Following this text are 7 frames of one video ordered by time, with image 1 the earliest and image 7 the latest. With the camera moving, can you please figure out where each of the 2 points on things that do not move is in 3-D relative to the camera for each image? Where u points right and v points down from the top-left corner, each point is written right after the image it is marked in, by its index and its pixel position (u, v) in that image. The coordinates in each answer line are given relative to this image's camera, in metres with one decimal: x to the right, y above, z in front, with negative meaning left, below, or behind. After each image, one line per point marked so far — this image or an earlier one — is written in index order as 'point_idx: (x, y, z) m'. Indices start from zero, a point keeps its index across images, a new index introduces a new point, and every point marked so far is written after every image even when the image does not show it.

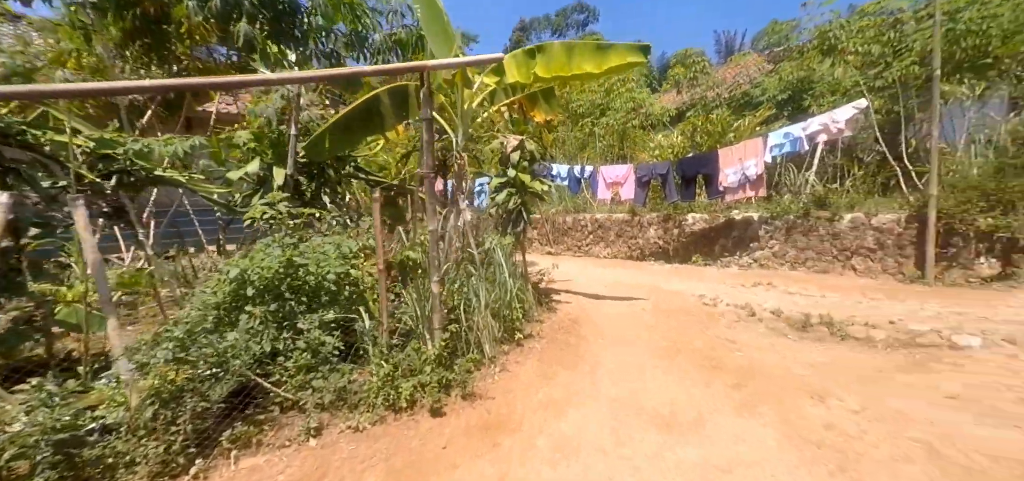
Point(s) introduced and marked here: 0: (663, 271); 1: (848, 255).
0: (+2.9, -0.6, +8.5) m
1: (+5.0, -0.2, +6.7) m
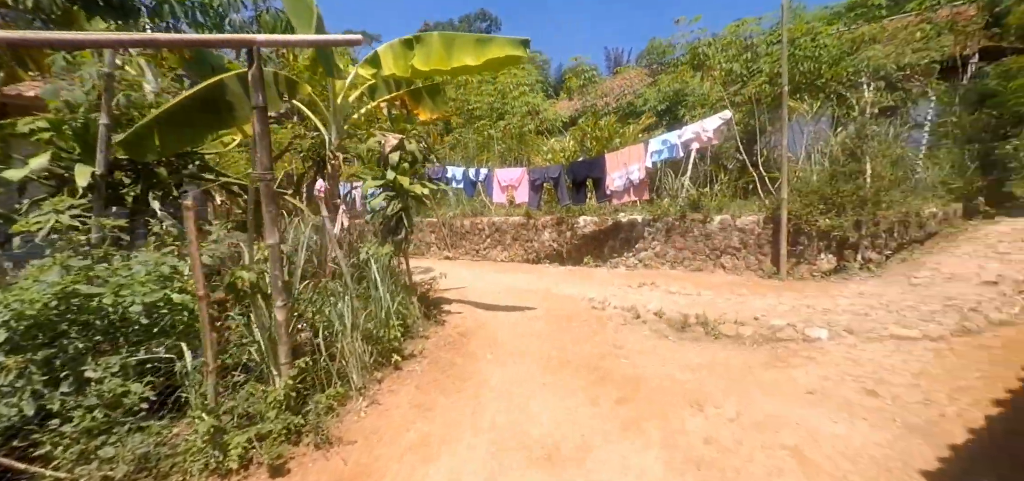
0: (+0.9, -0.6, +8.5) m
1: (+3.3, -0.2, +7.2) m
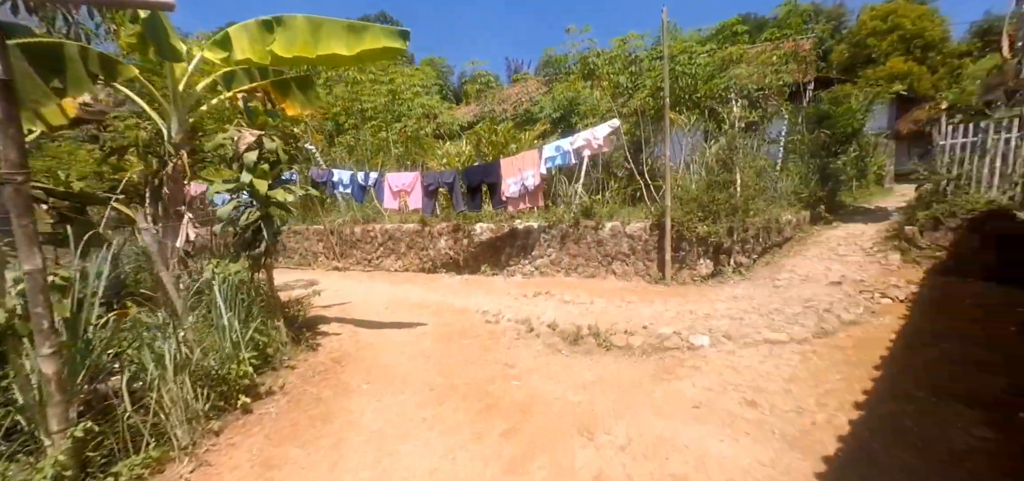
0: (-1.1, -0.8, +8.0) m
1: (+1.6, -0.3, +7.3) m
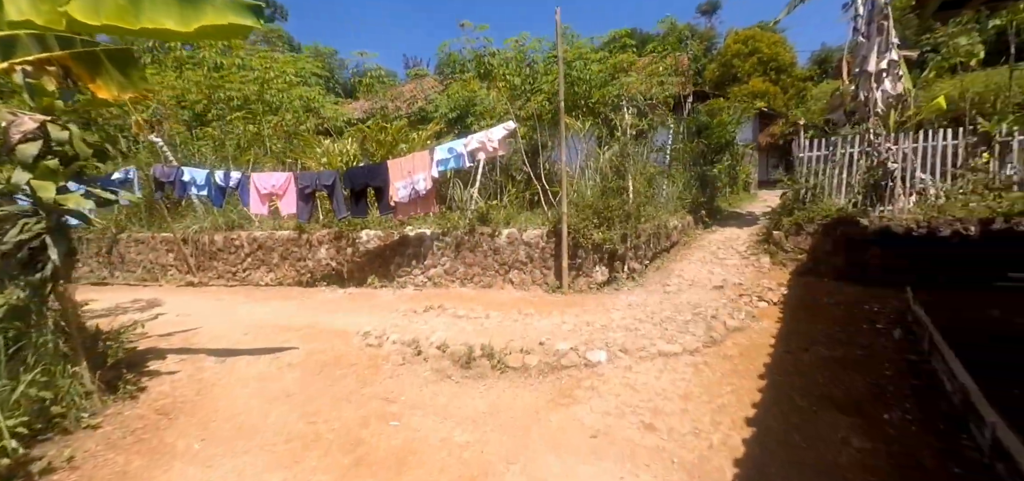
0: (-2.8, -1.0, +7.1) m
1: (-0.1, -0.4, +6.9) m
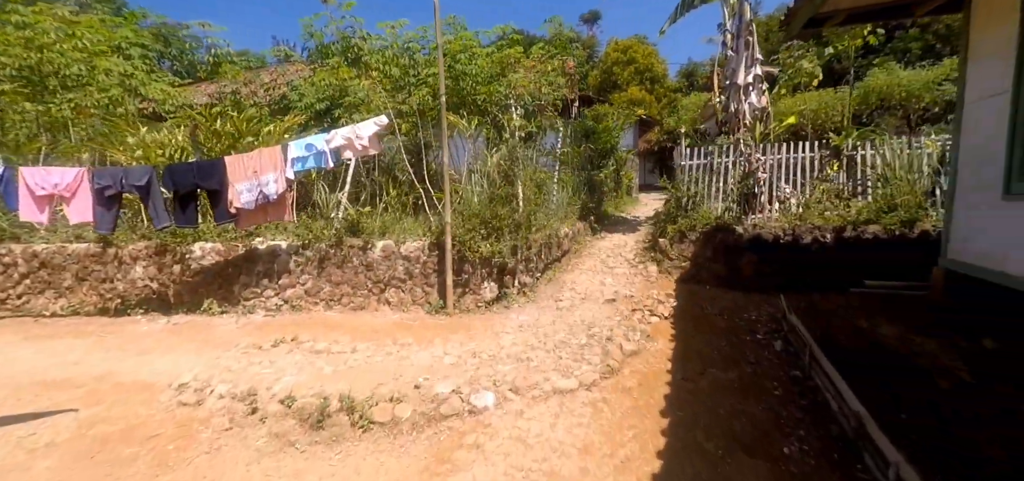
0: (-4.4, -1.2, +5.5) m
1: (-1.7, -0.6, +5.9) m
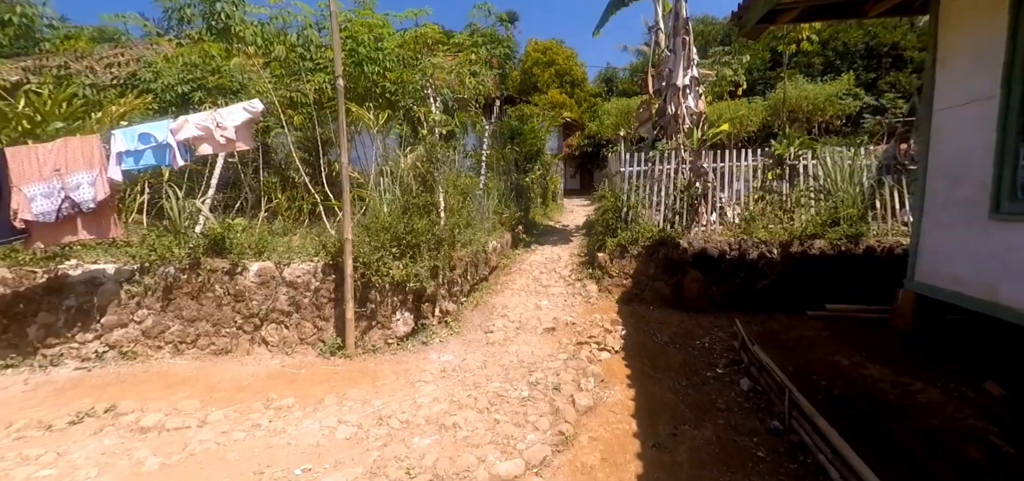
0: (-5.2, -1.4, +3.6) m
1: (-2.6, -0.8, +4.5) m
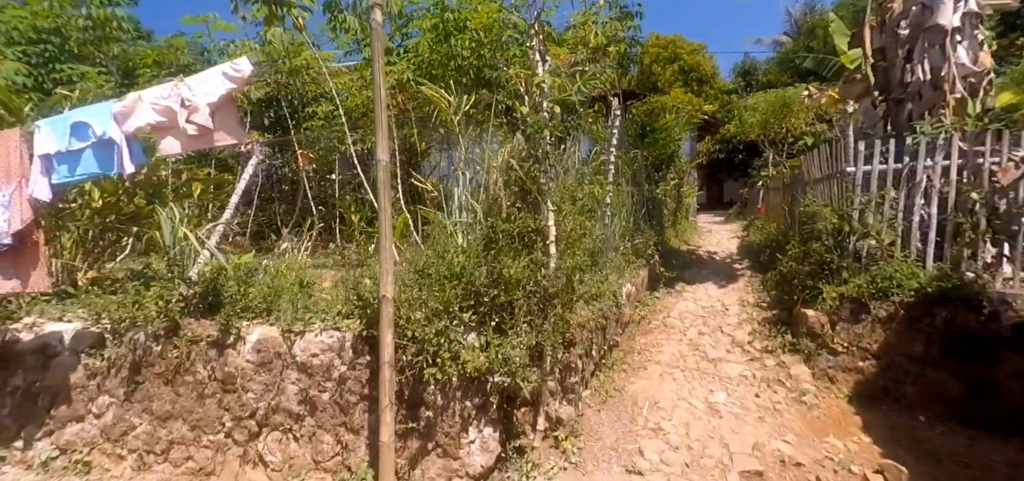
0: (-4.3, -1.6, +2.7) m
1: (-1.6, -1.1, +3.0) m
